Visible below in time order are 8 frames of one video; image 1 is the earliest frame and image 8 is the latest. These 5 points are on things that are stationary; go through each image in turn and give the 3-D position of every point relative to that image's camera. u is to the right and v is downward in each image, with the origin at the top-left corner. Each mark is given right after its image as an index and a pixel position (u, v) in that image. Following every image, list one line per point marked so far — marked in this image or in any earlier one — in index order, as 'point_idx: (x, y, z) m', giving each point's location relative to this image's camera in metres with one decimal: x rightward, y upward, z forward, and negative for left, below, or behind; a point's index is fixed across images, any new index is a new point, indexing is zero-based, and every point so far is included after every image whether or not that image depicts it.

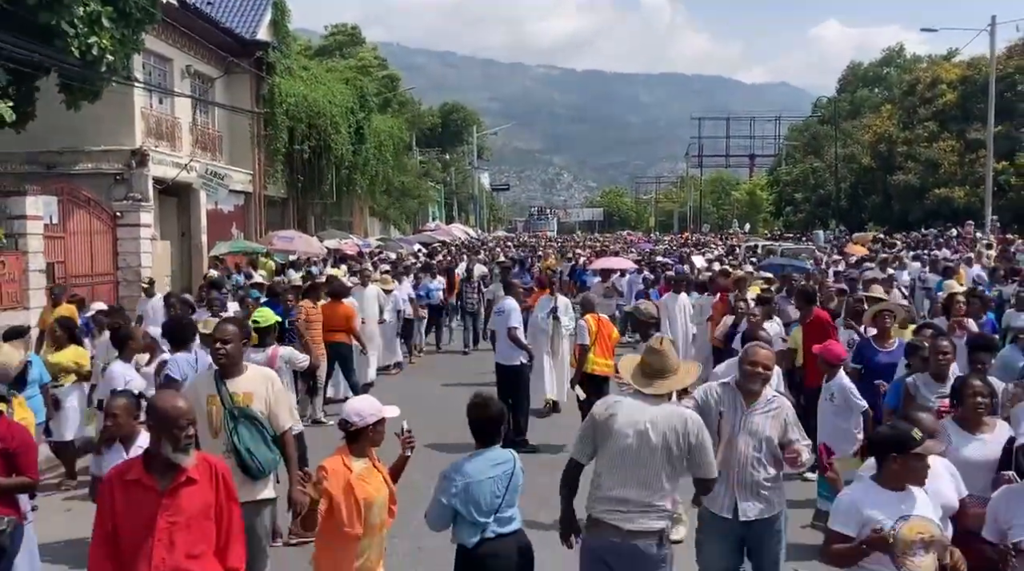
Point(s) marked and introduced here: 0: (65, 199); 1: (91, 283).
0: (-6.4, +1.3, +16.7) m
1: (-6.3, 0.0, +17.5) m
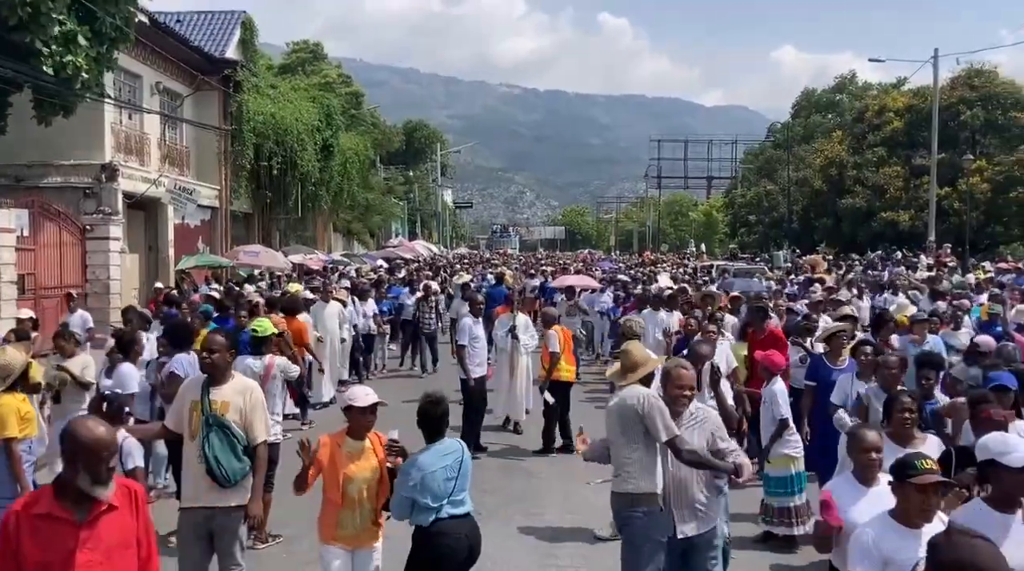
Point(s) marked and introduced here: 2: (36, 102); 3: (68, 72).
0: (-7.0, +1.1, +17.2) m
1: (-7.0, -0.1, +18.0) m
2: (-7.2, +2.7, +17.5) m
3: (-6.2, +3.0, +16.3) m
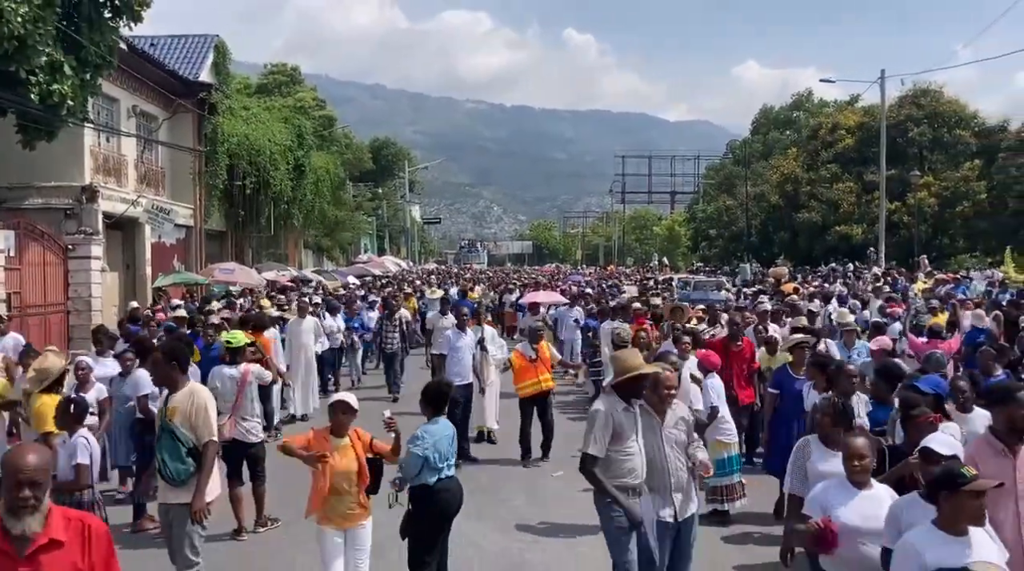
0: (-7.5, +0.8, +17.9) m
1: (-7.5, -0.4, +18.7) m
2: (-7.7, +2.5, +18.2) m
3: (-6.7, +2.7, +17.1) m
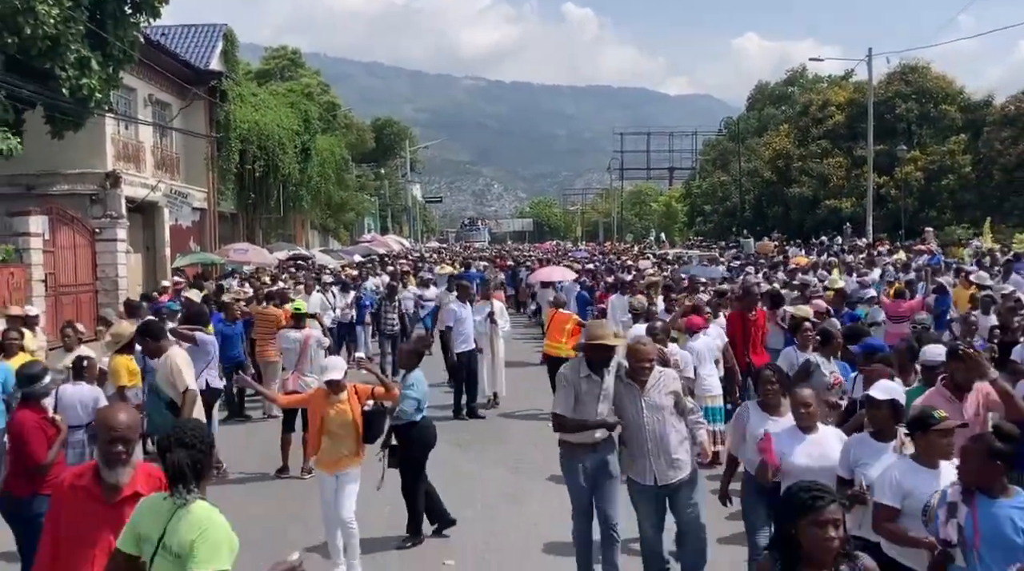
0: (-7.5, +1.1, +19.1) m
1: (-7.5, -0.1, +19.8) m
2: (-7.7, +2.8, +19.3) m
3: (-6.7, +3.0, +18.2) m
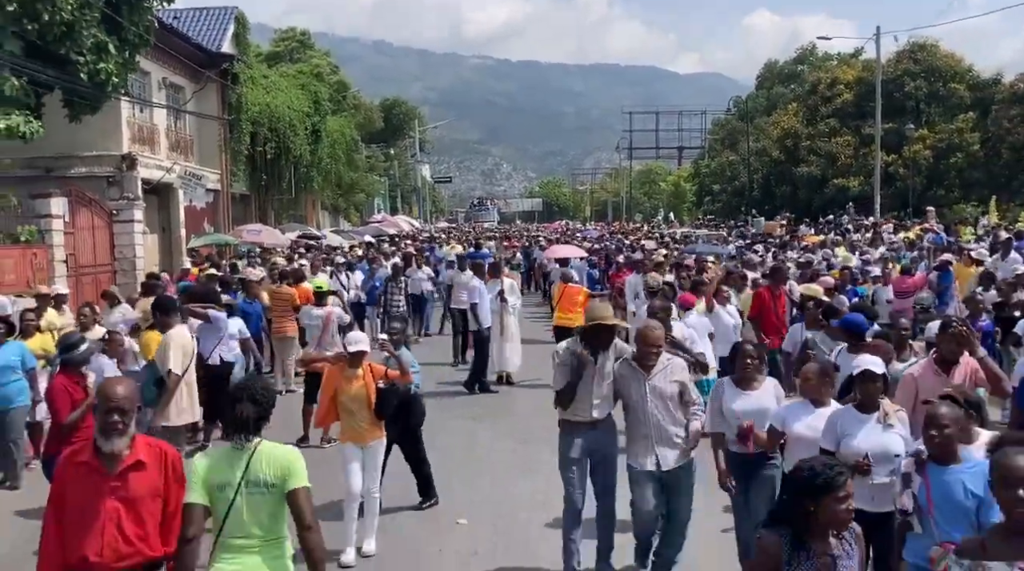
0: (-7.3, +1.5, +19.4) m
1: (-7.3, +0.2, +20.2) m
2: (-7.5, +3.1, +19.6) m
3: (-6.6, +3.3, +18.5) m
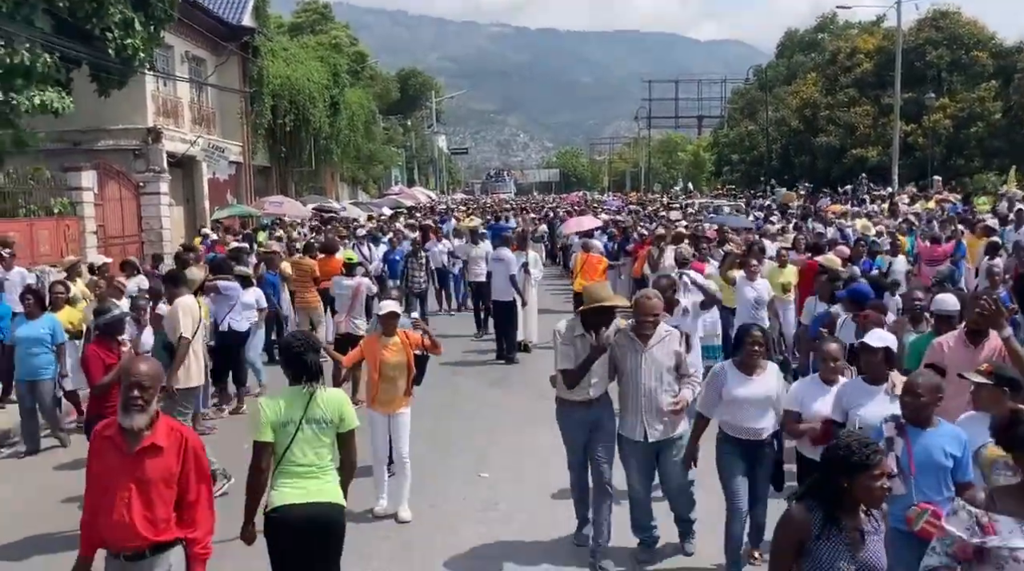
0: (-7.0, +1.9, +19.7) m
1: (-6.9, +0.7, +20.5) m
2: (-7.2, +3.6, +19.9) m
3: (-6.2, +3.8, +18.8) m
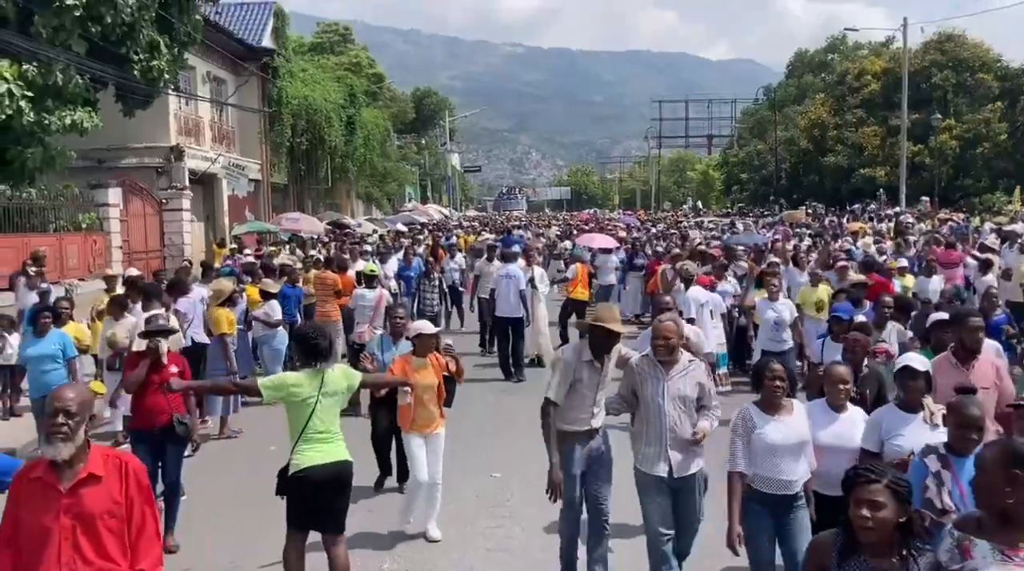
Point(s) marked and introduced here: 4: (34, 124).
0: (-6.8, +1.7, +20.3) m
1: (-6.7, +0.5, +21.1) m
2: (-6.9, +3.3, +20.5) m
3: (-6.0, +3.6, +19.4) m
4: (-6.8, +2.3, +16.5) m
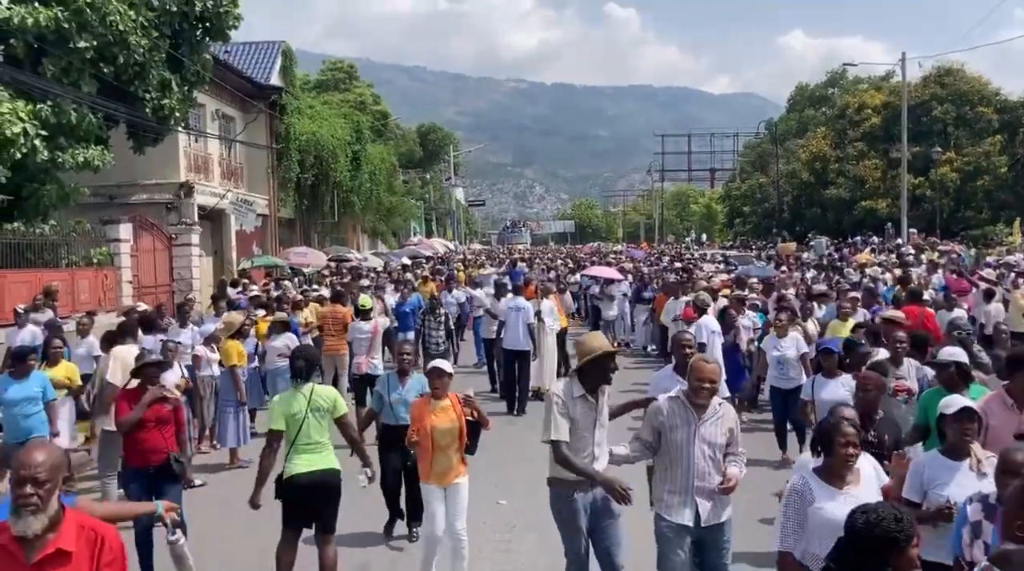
0: (-6.7, +1.1, +20.6) m
1: (-6.6, -0.1, +21.4) m
2: (-6.9, +2.7, +20.9) m
3: (-5.9, +3.0, +19.8) m
4: (-6.7, +1.8, +16.8) m
